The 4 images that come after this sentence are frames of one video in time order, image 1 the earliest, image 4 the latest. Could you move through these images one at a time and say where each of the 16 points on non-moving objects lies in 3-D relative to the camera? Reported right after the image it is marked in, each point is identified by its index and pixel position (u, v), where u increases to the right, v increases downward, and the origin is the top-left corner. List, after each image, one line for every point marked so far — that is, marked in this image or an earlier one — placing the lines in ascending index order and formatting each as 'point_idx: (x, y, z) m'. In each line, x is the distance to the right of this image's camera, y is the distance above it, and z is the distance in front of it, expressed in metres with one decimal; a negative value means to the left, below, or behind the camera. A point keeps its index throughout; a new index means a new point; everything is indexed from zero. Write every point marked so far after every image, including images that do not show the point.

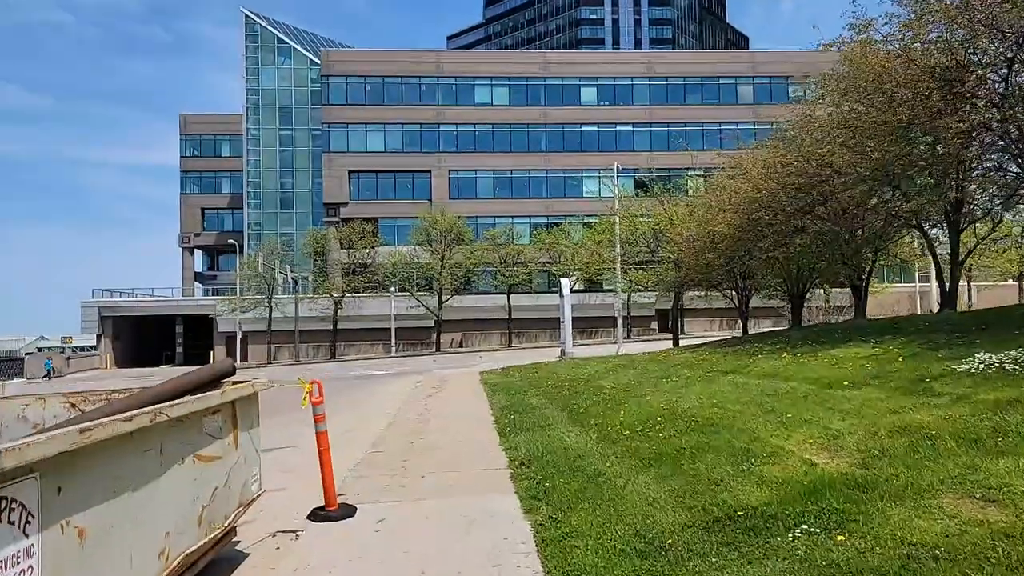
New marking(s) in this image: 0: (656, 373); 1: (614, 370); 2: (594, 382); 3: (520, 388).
0: (+3.2, -1.9, +14.9) m
1: (+2.7, -2.2, +17.6) m
2: (+2.1, -2.3, +16.6) m
3: (+0.3, -2.8, +18.8) m
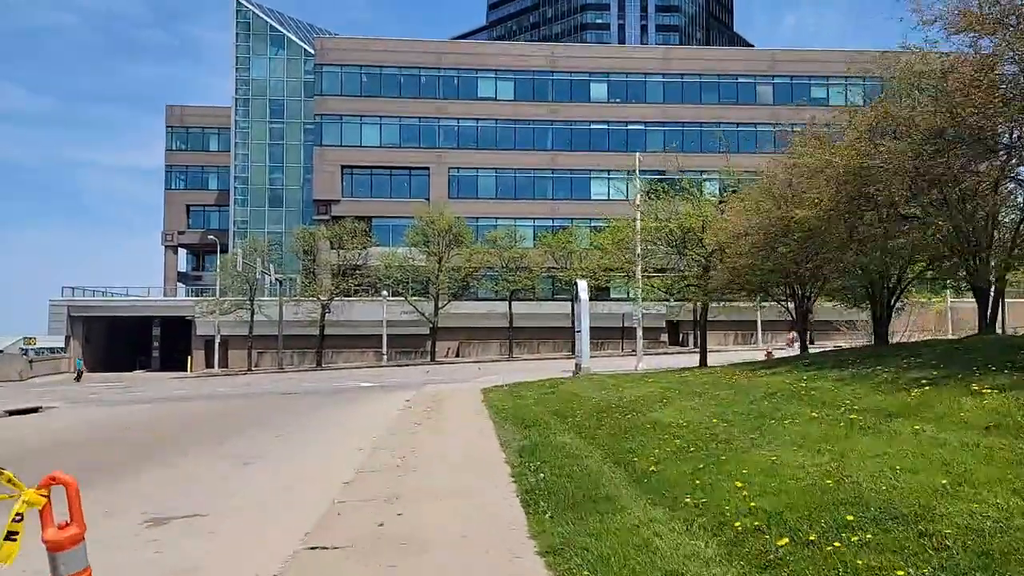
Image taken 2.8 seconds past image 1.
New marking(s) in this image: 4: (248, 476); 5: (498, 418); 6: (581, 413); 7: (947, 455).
0: (+3.6, -1.8, +10.4) m
1: (+3.0, -2.1, +13.1) m
2: (+2.5, -2.2, +12.1) m
3: (+0.6, -2.7, +14.3) m
4: (-4.8, -3.4, +12.4) m
5: (-0.3, -3.0, +15.8) m
6: (+1.5, -2.6, +14.0) m
7: (+3.8, -1.4, +5.9) m
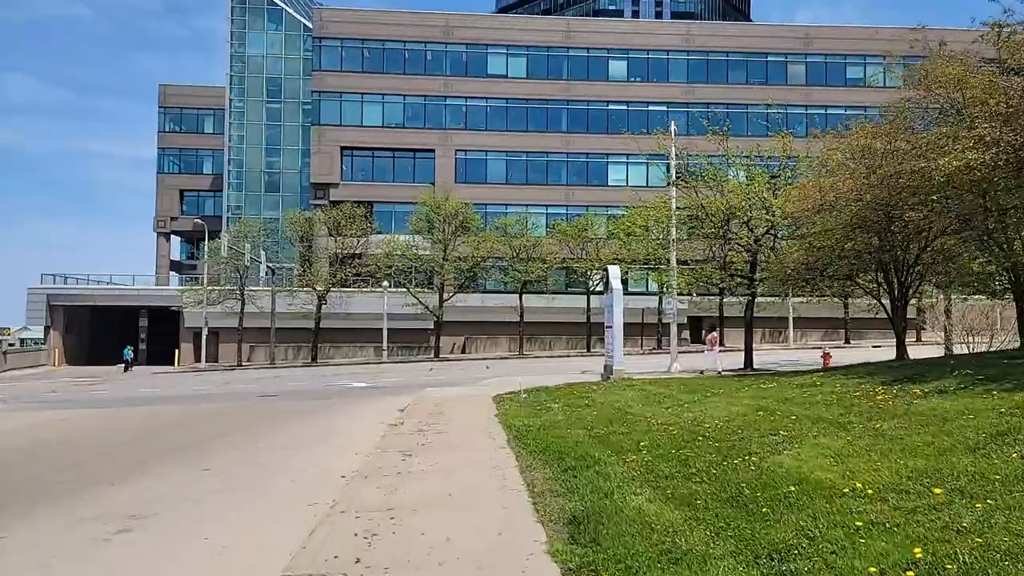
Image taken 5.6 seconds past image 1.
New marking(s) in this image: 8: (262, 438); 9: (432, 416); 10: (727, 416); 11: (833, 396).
0: (+4.0, -1.5, +6.0) m
1: (+3.5, -1.8, +8.7) m
2: (+2.9, -1.9, +7.7) m
3: (+1.1, -2.3, +9.9) m
4: (-4.4, -3.0, +8.1) m
5: (+0.1, -2.6, +11.5) m
6: (+1.9, -2.2, +9.6) m
7: (+4.2, -1.2, +1.4) m
8: (-6.5, -3.9, +17.5) m
9: (-2.0, -3.3, +16.9) m
10: (+3.3, -2.0, +10.4) m
11: (+4.9, -1.6, +10.3) m
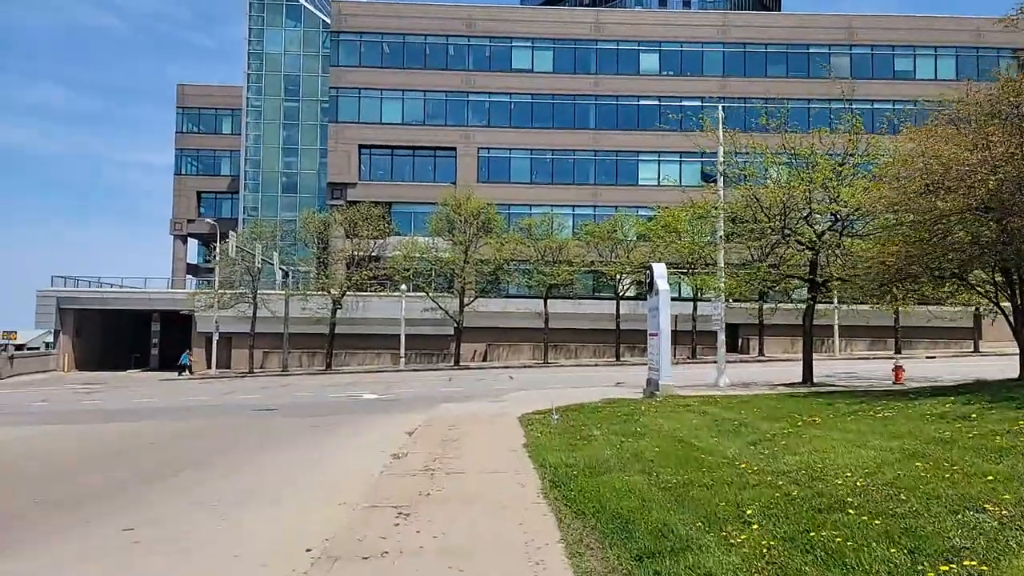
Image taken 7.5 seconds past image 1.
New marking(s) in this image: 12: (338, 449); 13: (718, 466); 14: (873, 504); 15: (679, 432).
0: (+4.3, -1.4, +2.9) m
1: (+3.9, -1.7, +5.6) m
2: (+3.3, -1.8, +4.6) m
3: (+1.5, -2.3, +6.8) m
4: (-4.0, -2.9, +5.2) m
5: (+0.6, -2.6, +8.4) m
6: (+2.3, -2.1, +6.6) m
7: (+4.3, -1.0, -1.7) m
8: (-5.8, -3.9, +14.7) m
9: (-1.4, -3.2, +13.9) m
10: (+3.8, -1.9, +7.3) m
11: (+5.3, -1.6, +7.1) m
12: (-4.0, -3.8, +15.4) m
13: (+2.6, -2.2, +8.6) m
14: (+3.1, -1.9, +5.9) m
15: (+2.9, -2.4, +11.5) m
